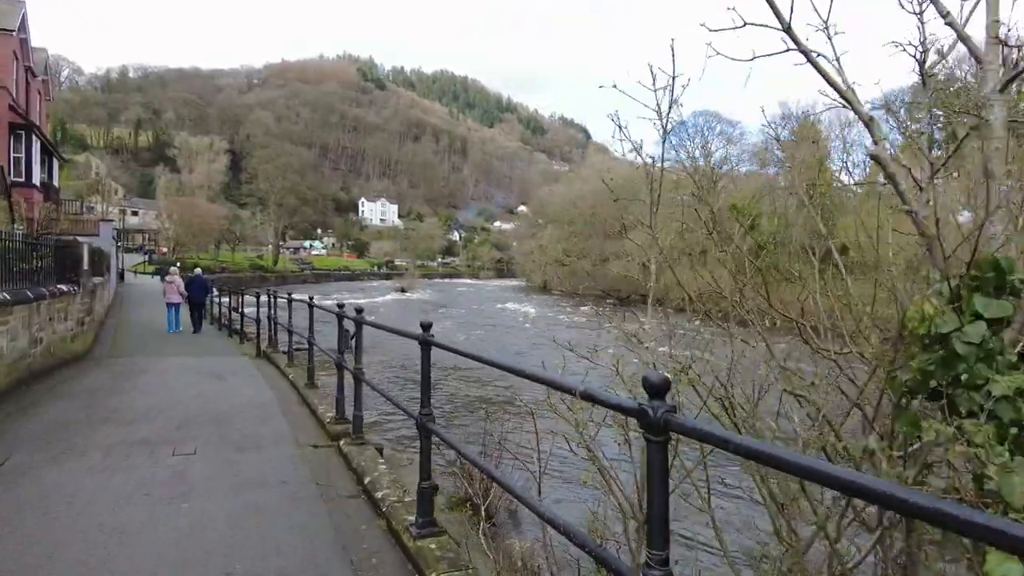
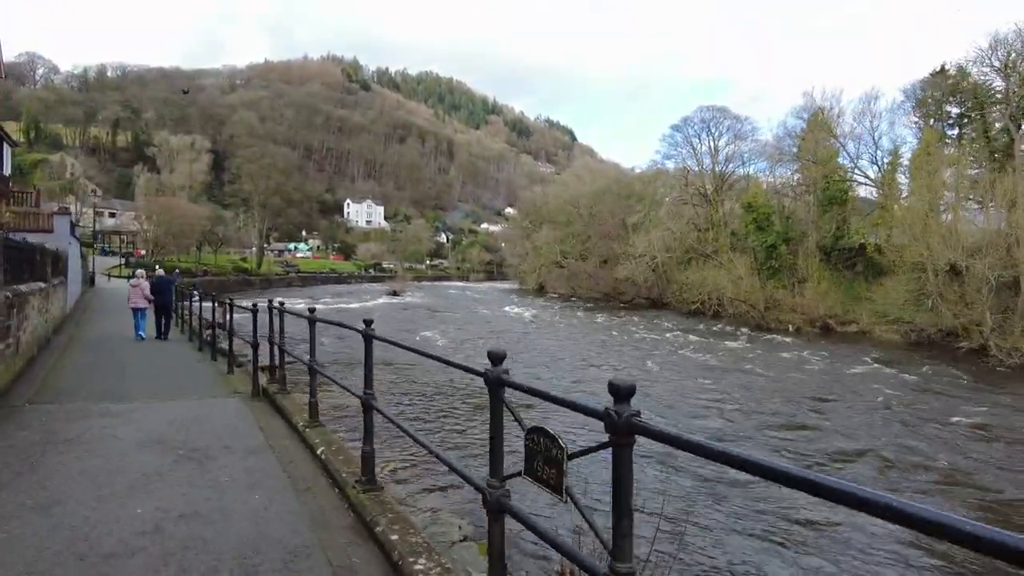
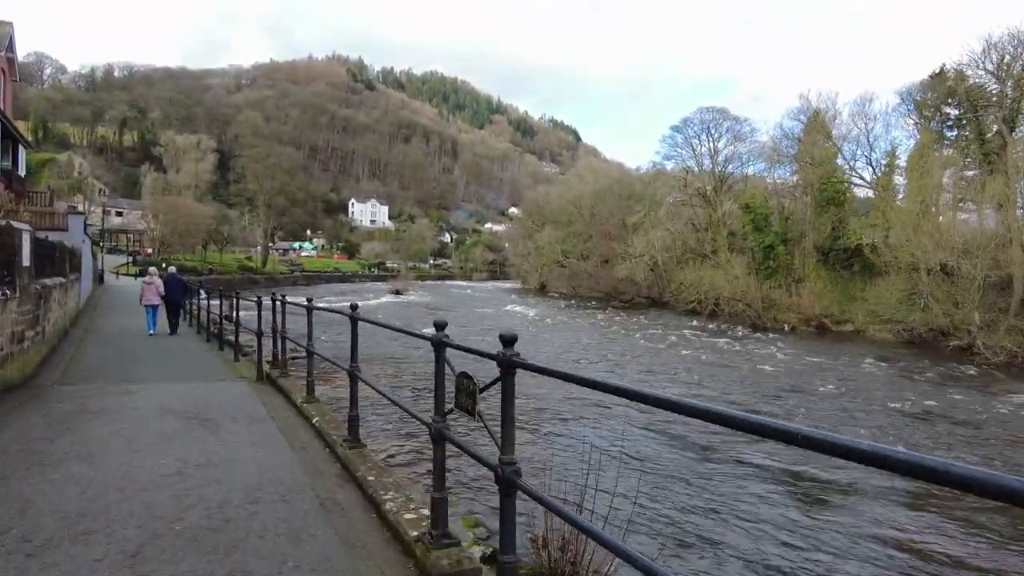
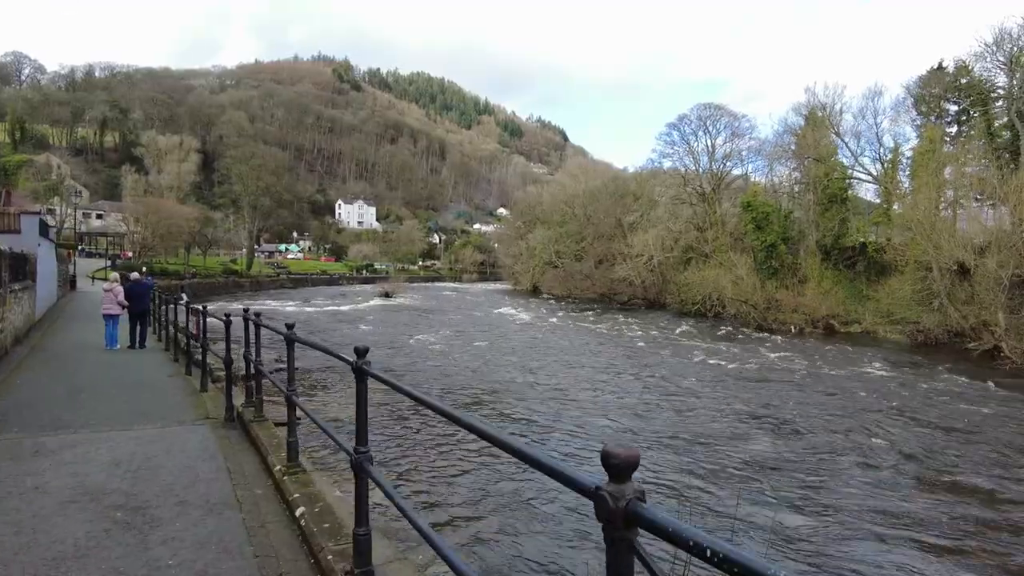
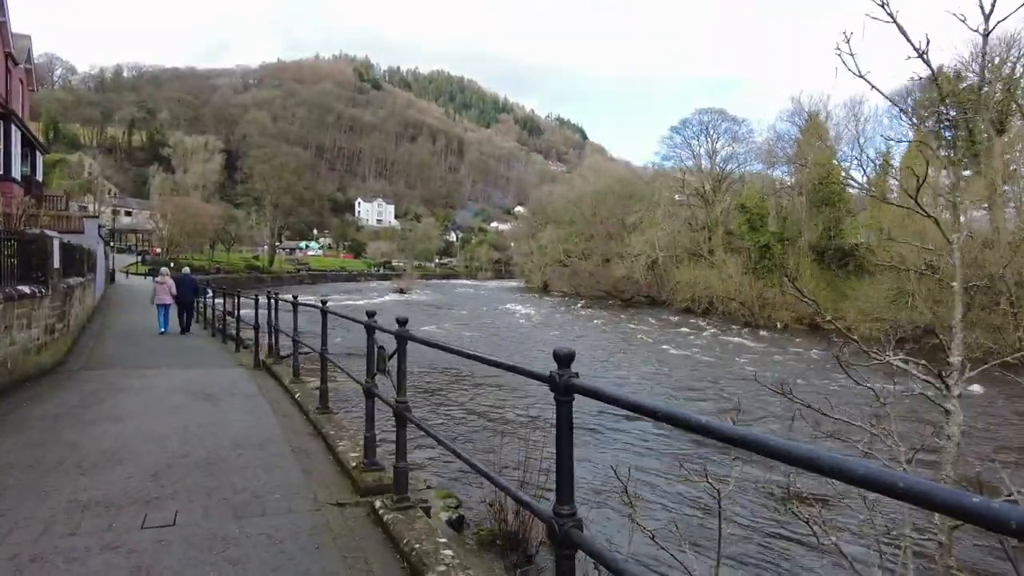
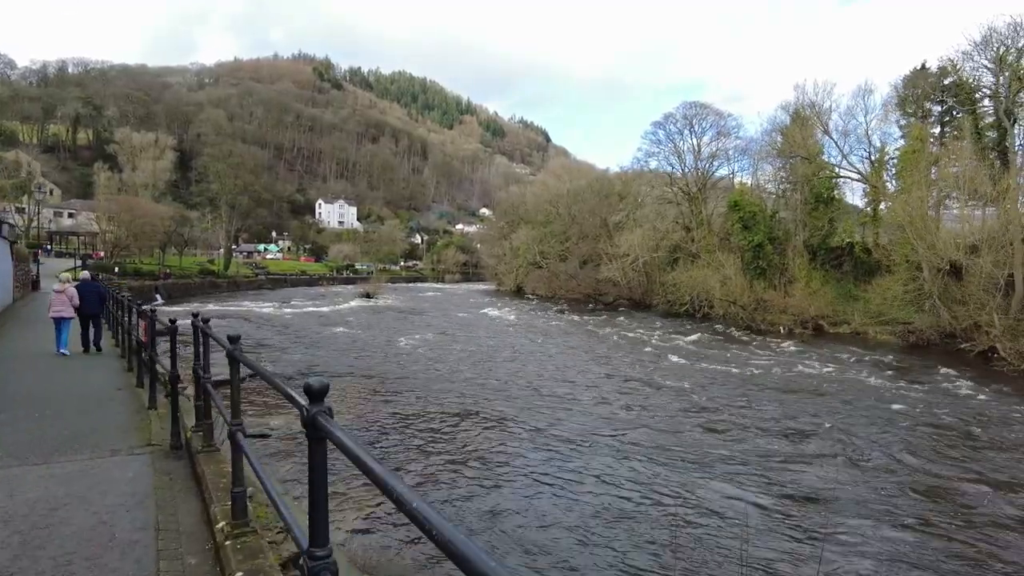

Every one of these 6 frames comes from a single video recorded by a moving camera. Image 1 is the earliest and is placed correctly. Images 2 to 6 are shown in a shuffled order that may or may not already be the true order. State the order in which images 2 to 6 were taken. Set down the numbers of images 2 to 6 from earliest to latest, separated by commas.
5, 3, 2, 4, 6
